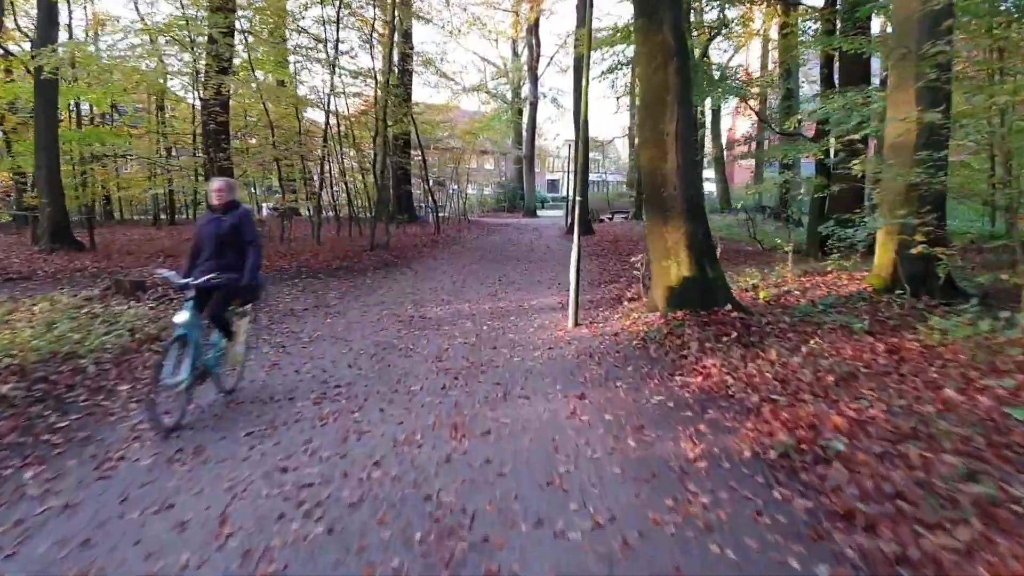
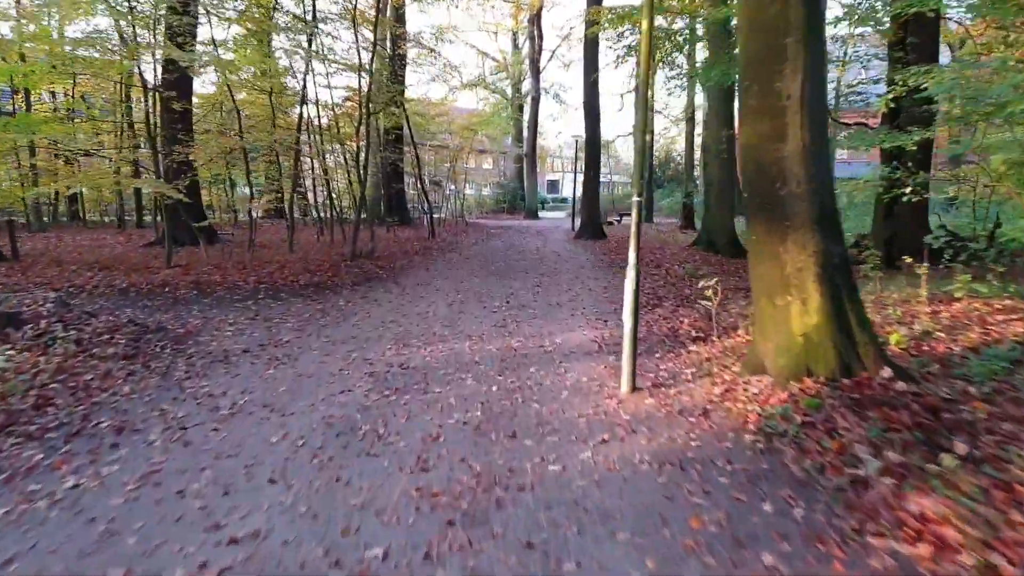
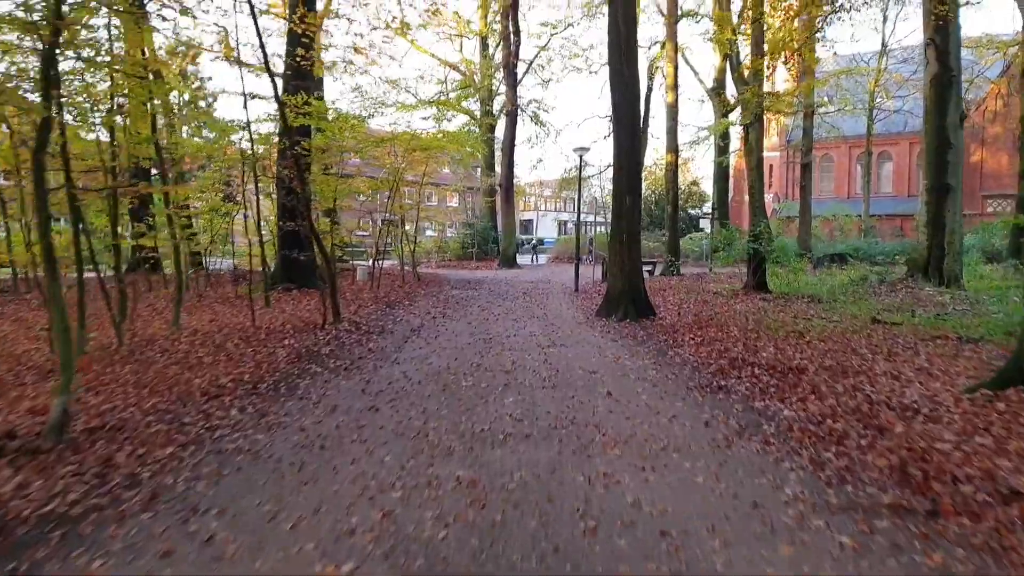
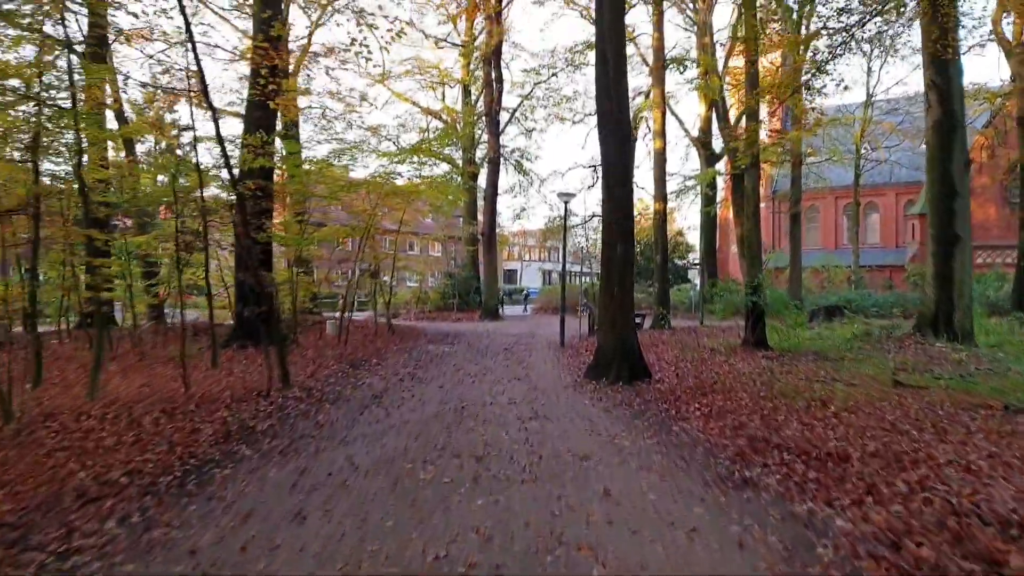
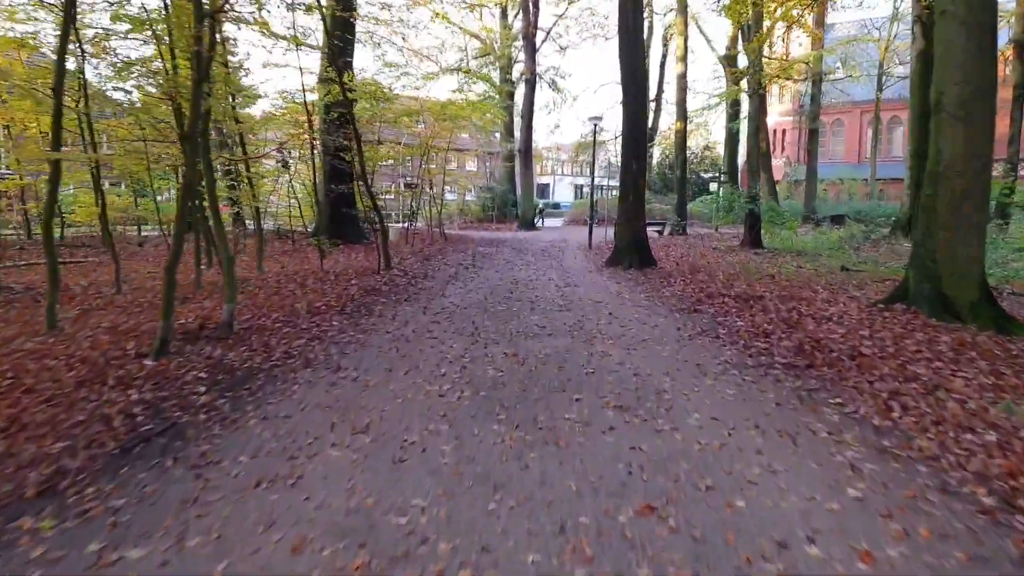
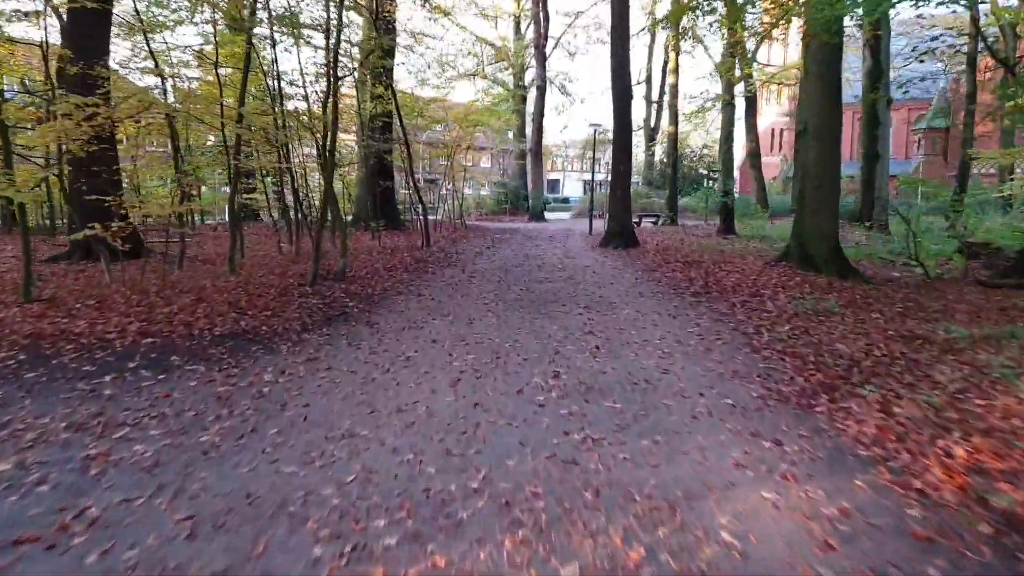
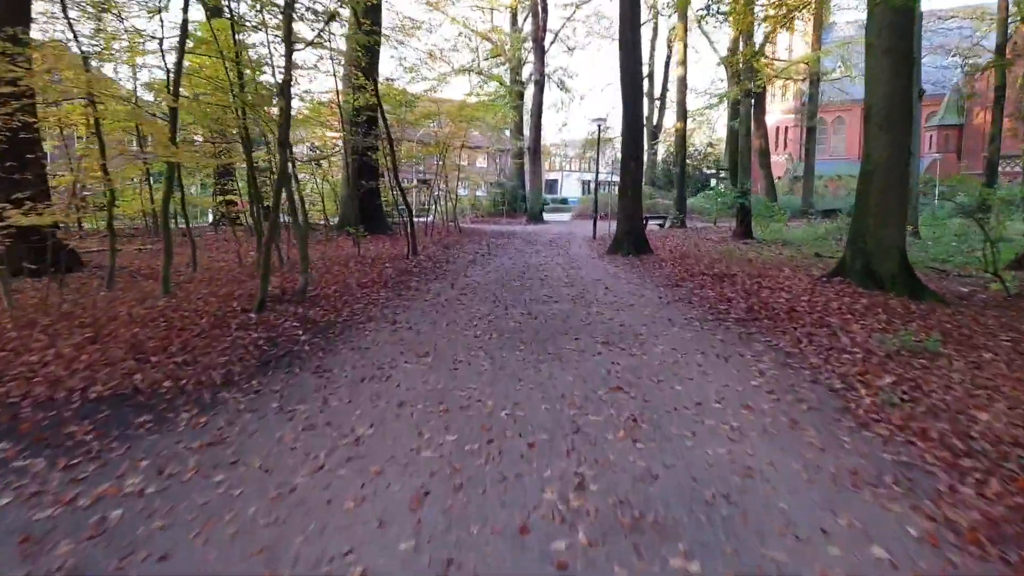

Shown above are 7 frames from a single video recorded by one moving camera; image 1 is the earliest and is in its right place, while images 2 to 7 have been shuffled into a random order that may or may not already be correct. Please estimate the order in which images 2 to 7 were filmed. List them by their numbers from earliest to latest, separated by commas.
2, 6, 7, 5, 3, 4
